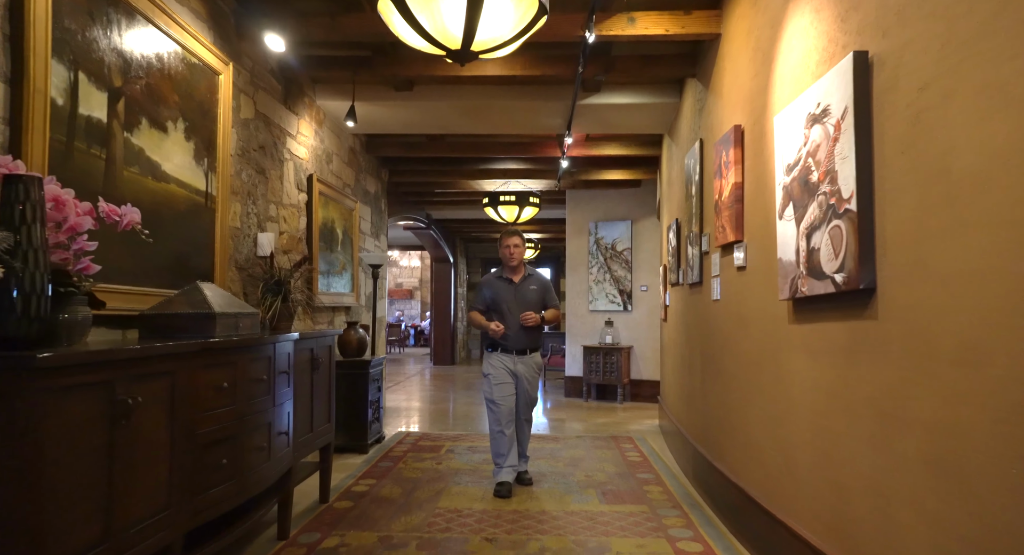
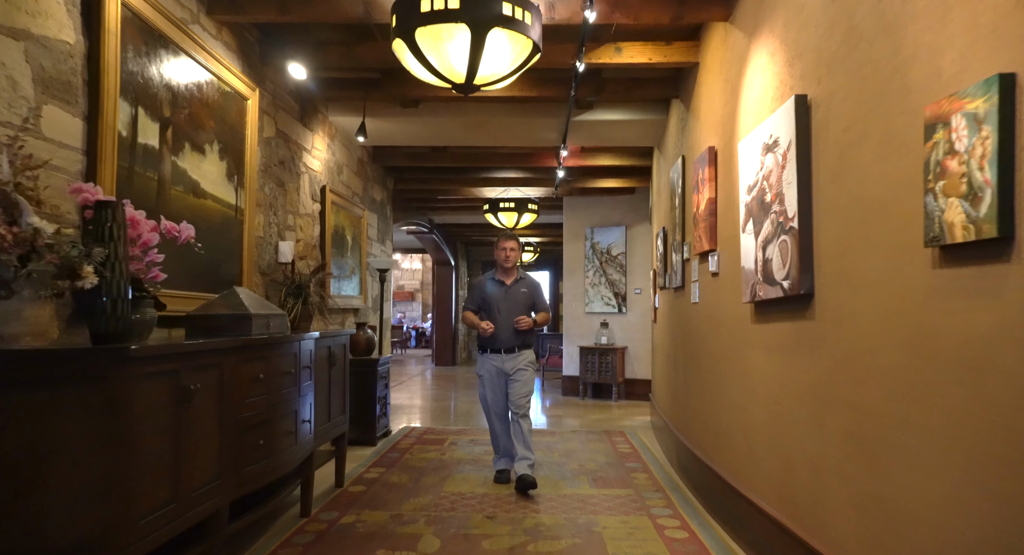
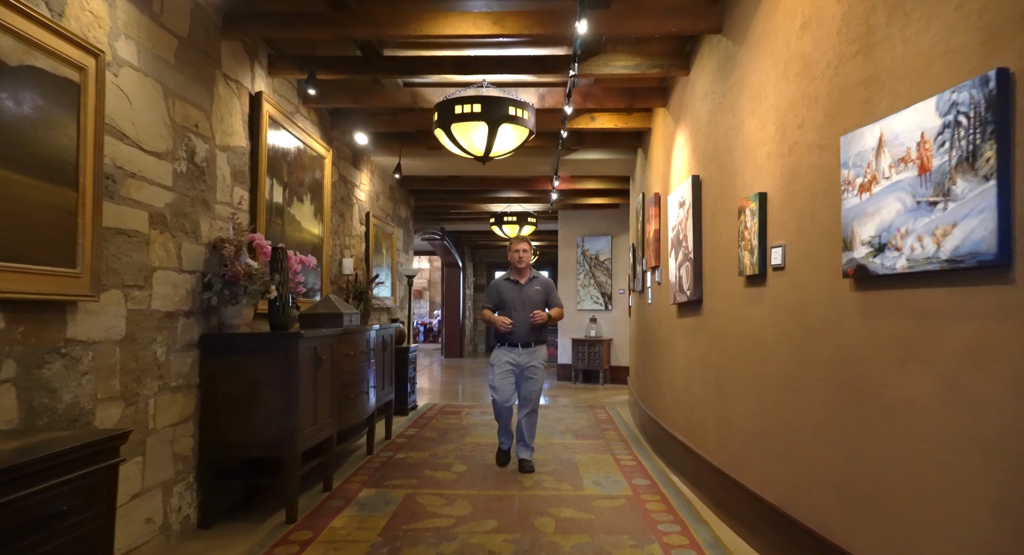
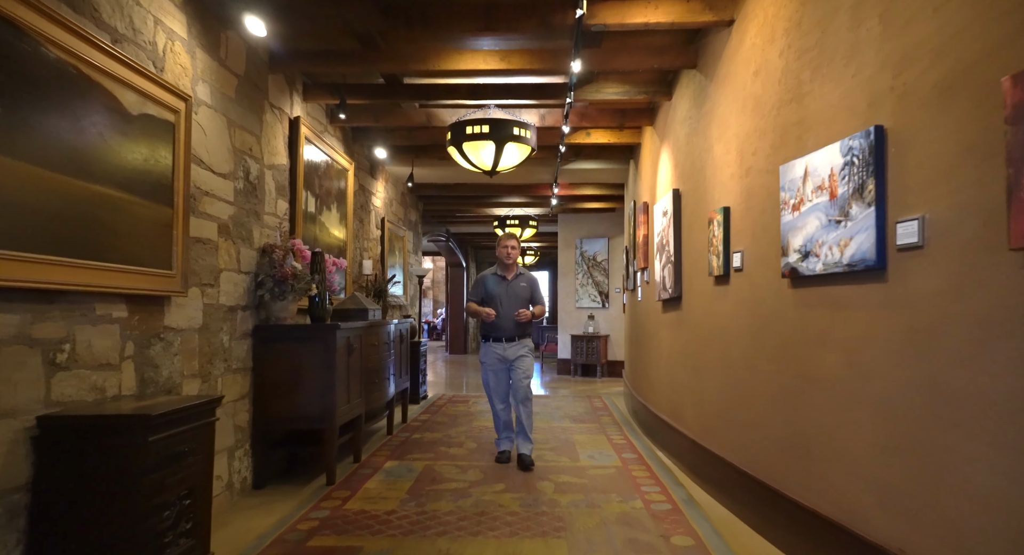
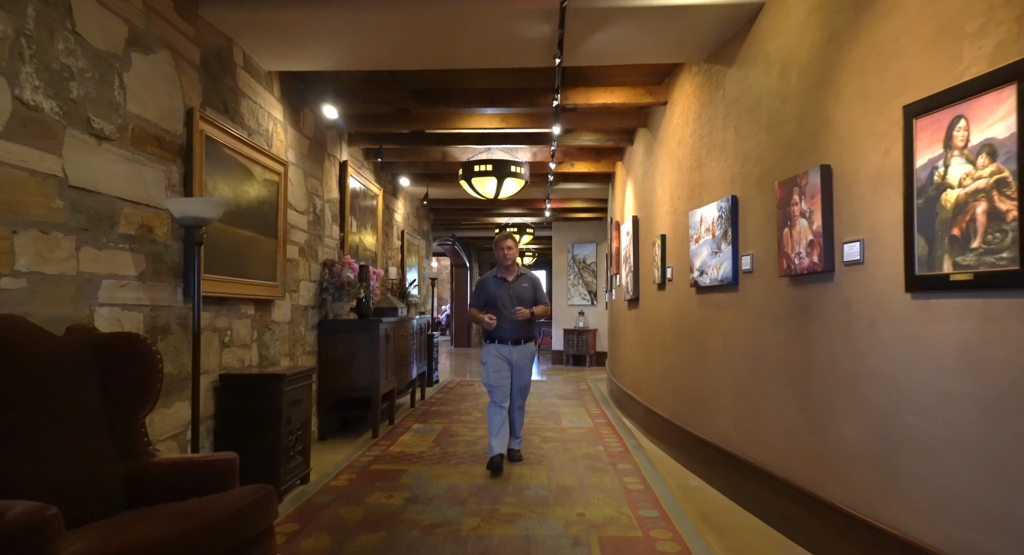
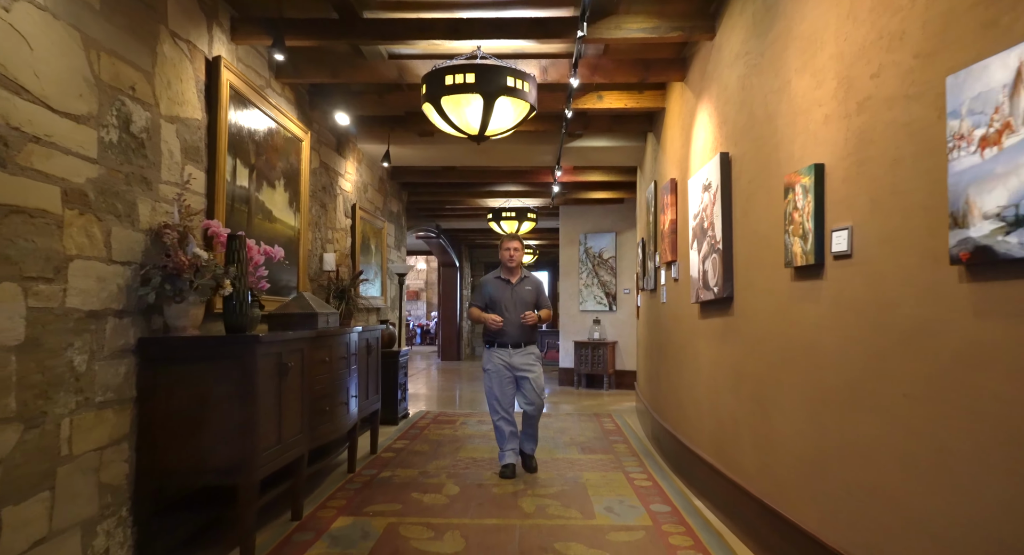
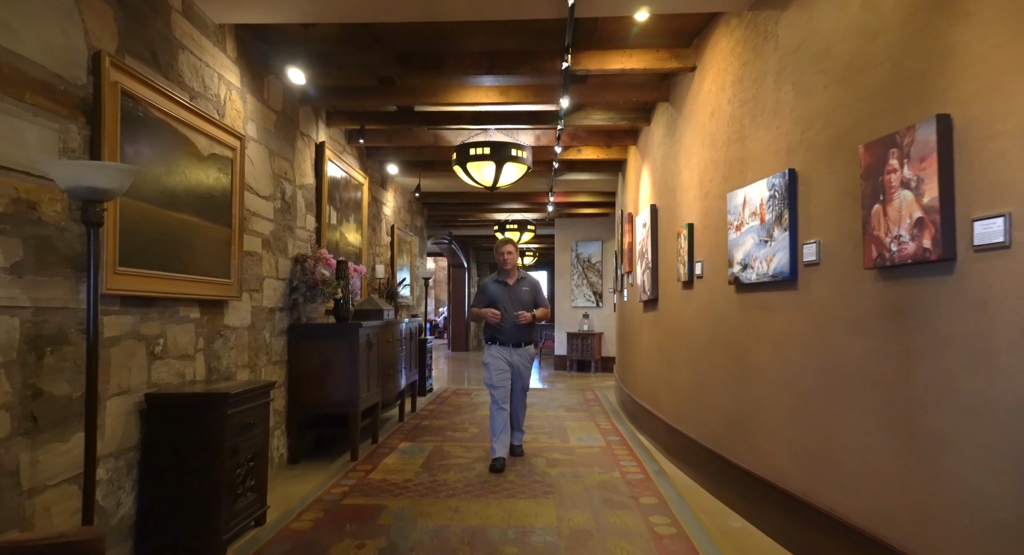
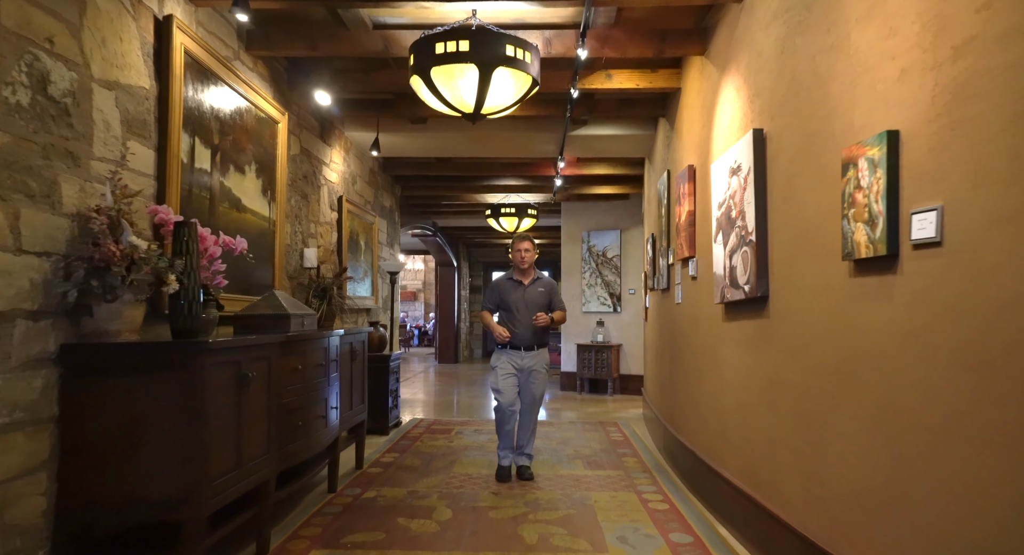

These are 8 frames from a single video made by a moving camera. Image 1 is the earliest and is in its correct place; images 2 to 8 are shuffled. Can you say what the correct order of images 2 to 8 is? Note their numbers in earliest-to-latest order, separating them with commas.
2, 8, 6, 3, 4, 7, 5
